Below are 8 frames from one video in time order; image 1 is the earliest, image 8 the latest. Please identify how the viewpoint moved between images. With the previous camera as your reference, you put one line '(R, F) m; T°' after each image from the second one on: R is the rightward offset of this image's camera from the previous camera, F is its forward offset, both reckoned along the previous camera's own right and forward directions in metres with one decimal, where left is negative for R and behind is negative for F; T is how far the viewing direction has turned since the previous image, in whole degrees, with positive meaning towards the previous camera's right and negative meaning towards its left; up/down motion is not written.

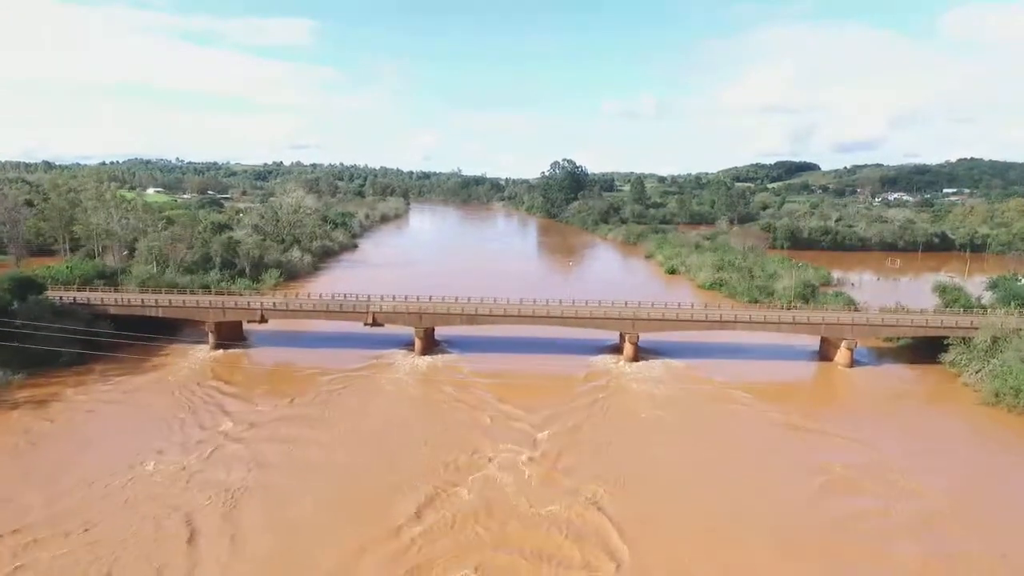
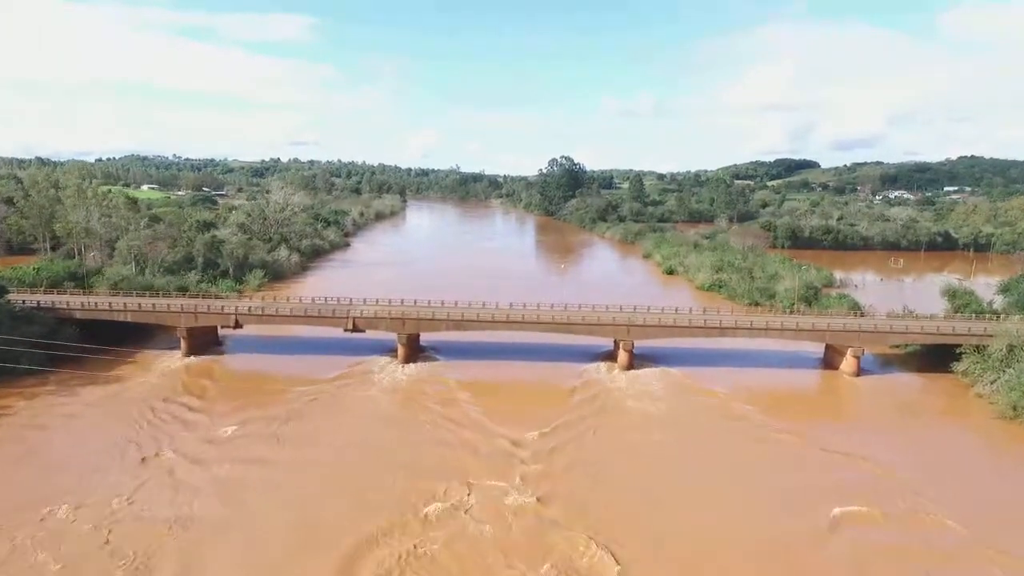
(+0.6, +1.9) m; 0°
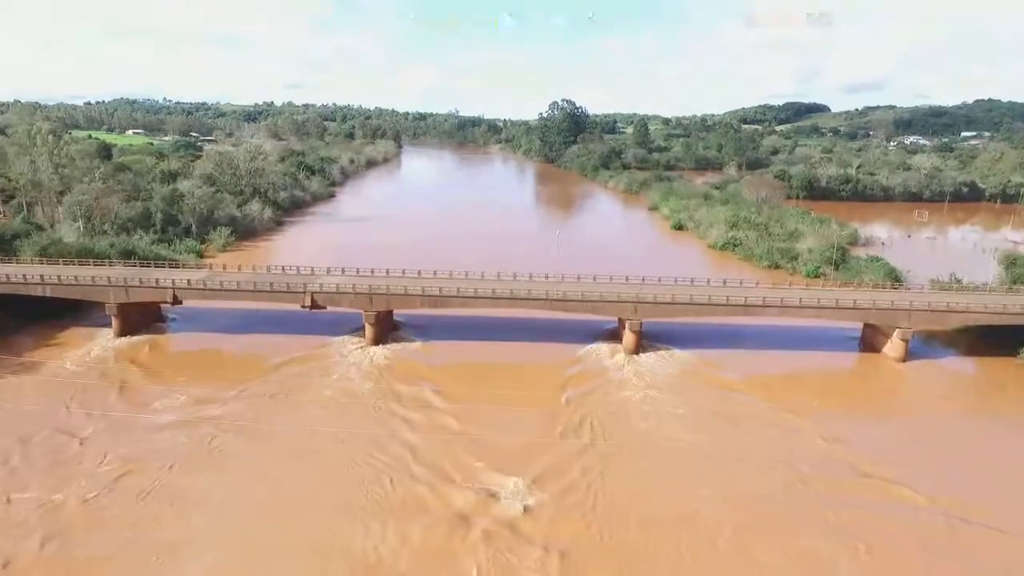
(+0.7, +5.5) m; 0°
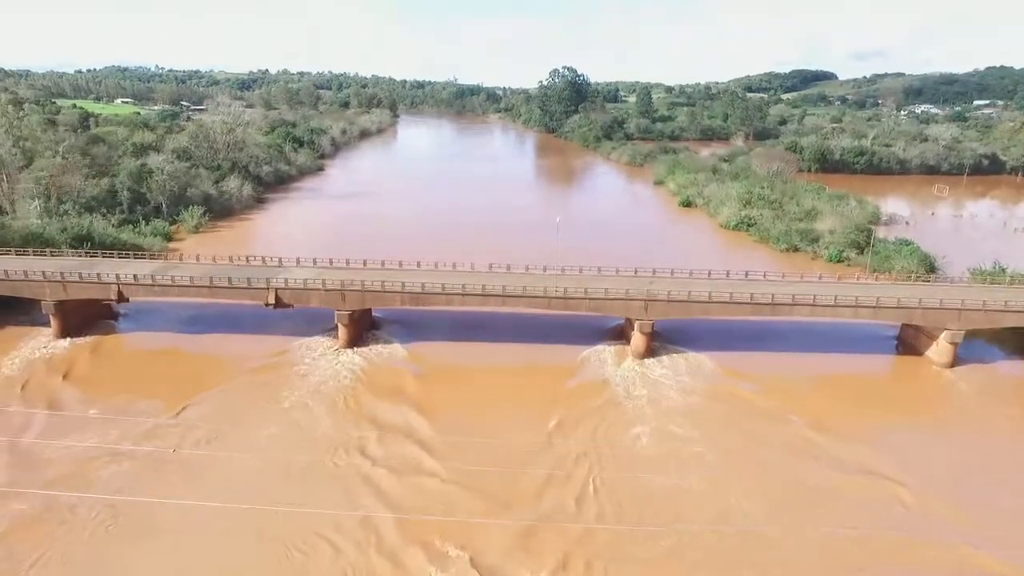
(+0.3, +3.8) m; 0°
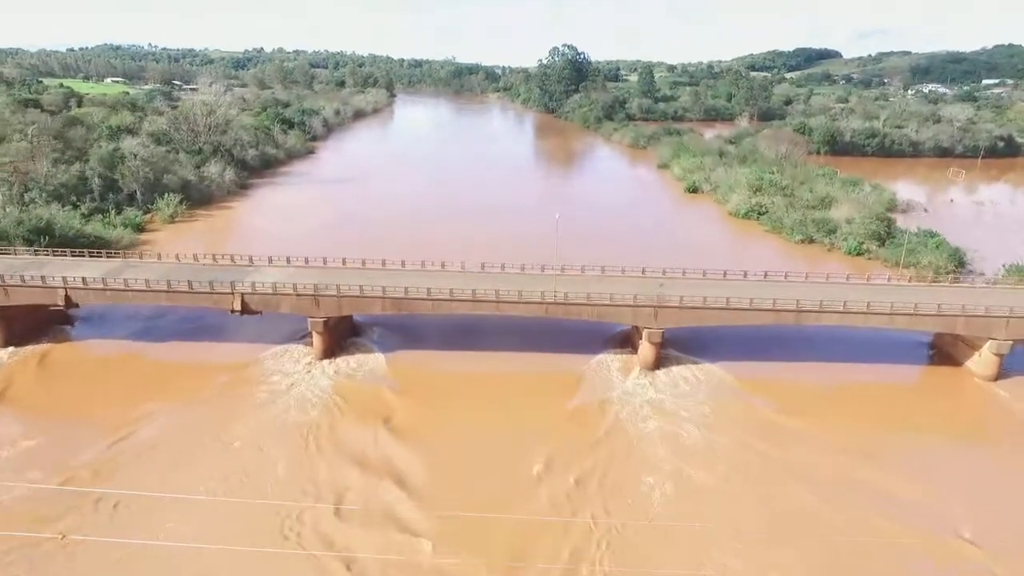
(+0.2, +2.8) m; 0°
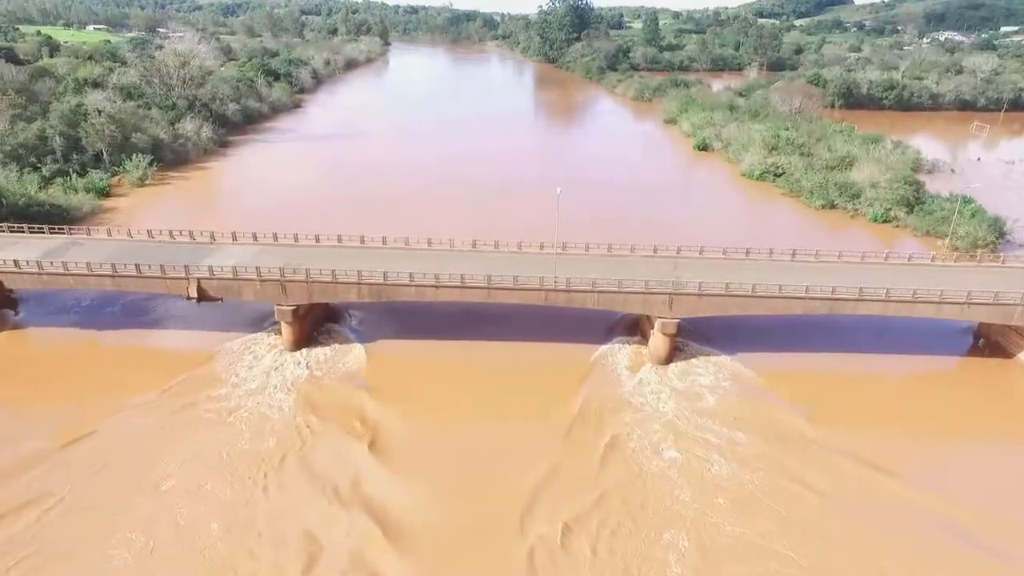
(+0.2, +3.0) m; 0°
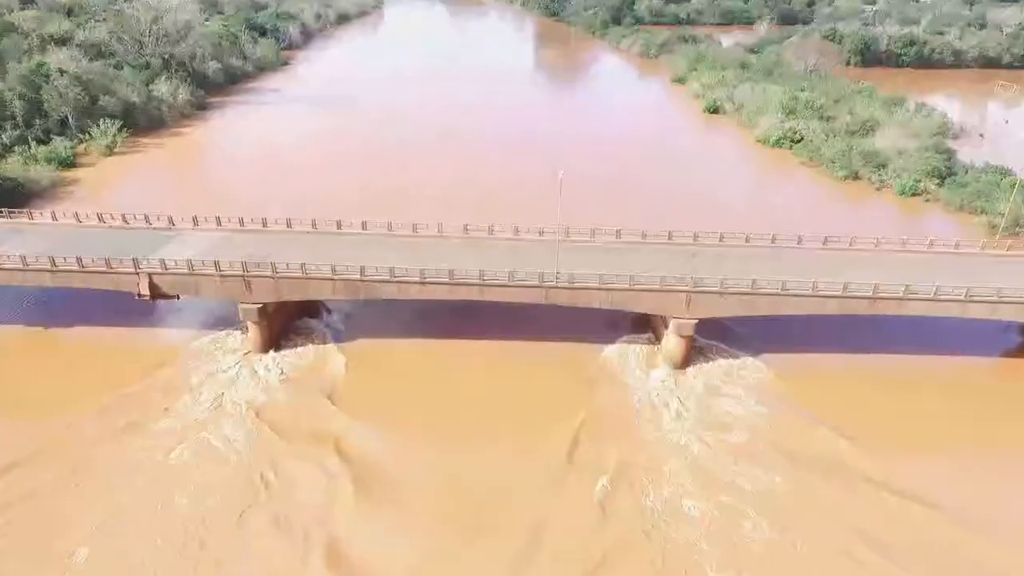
(+0.1, +2.6) m; 0°
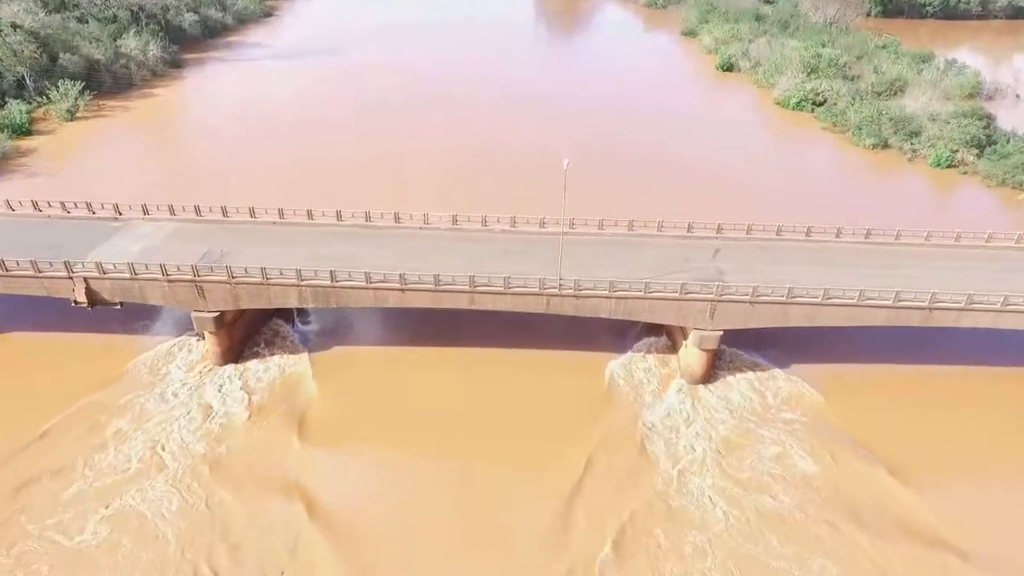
(+0.1, +2.6) m; 0°
